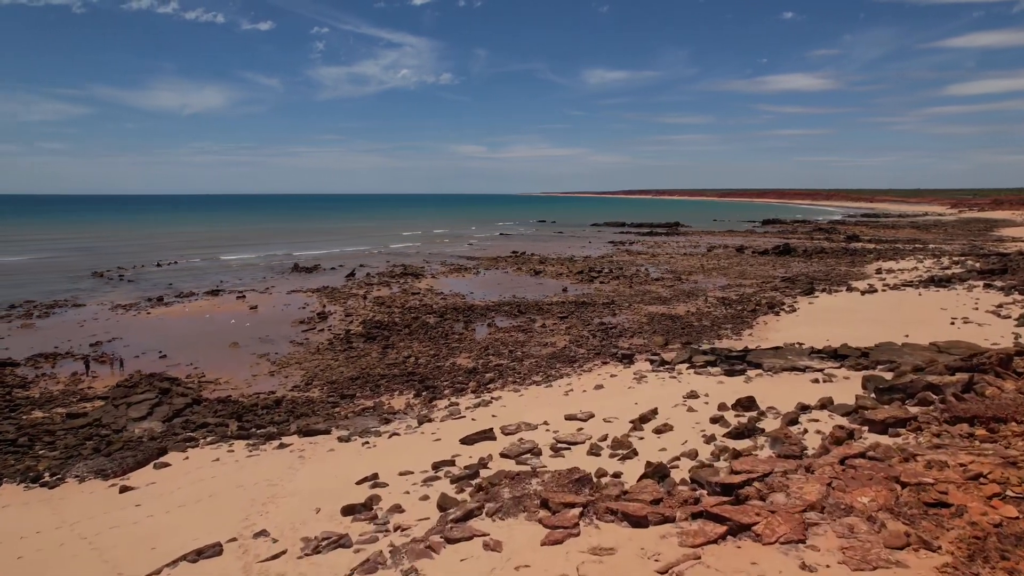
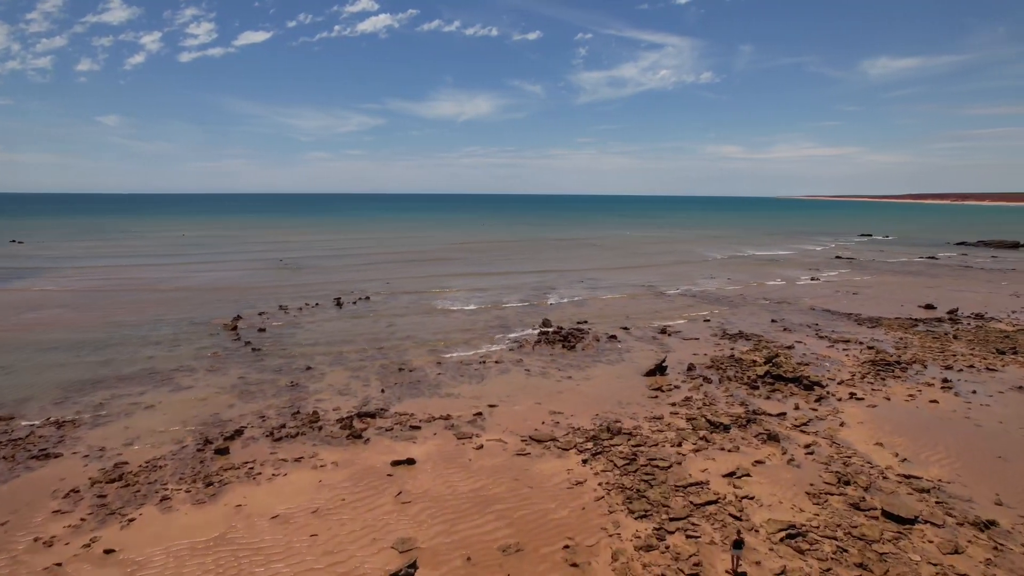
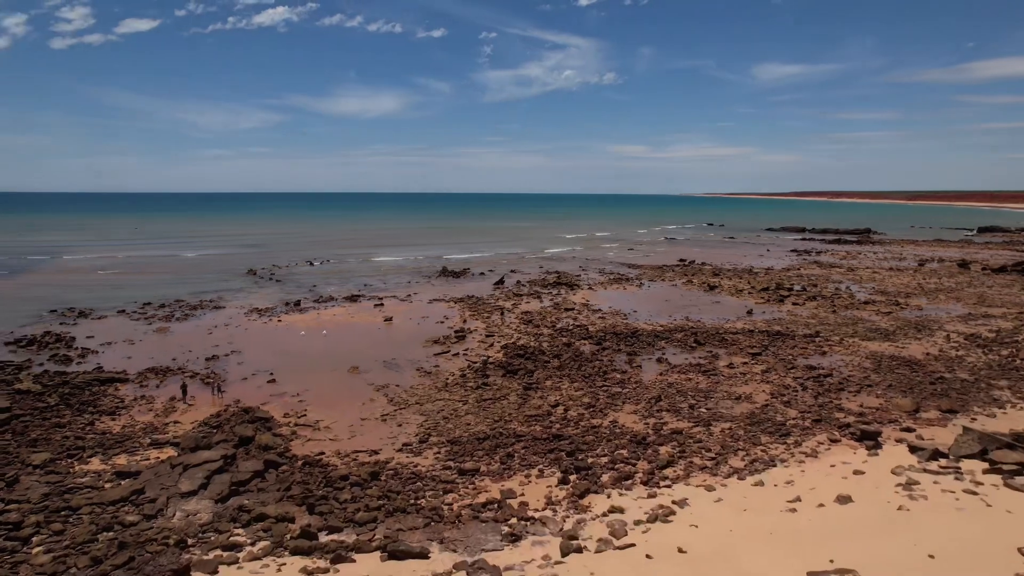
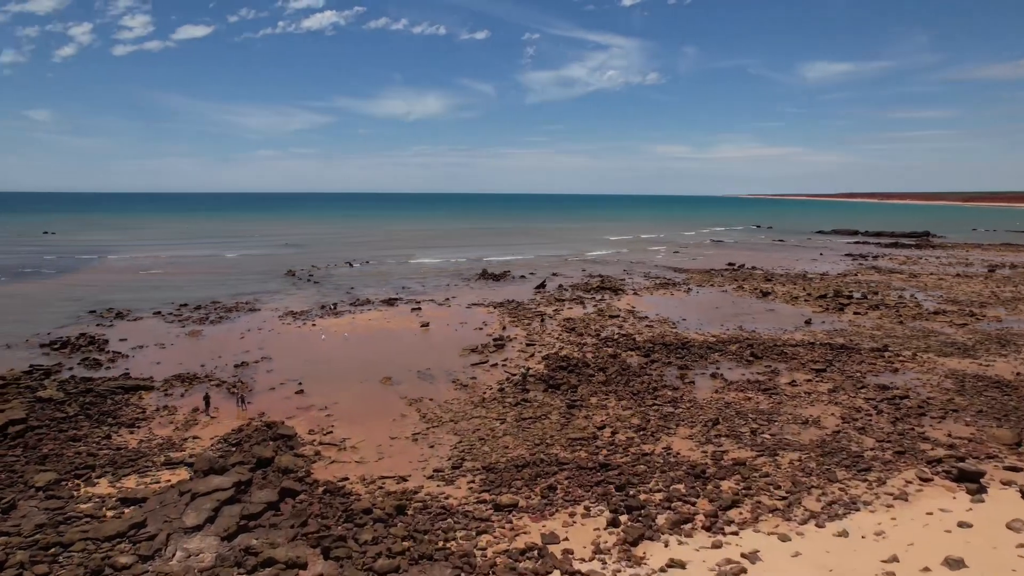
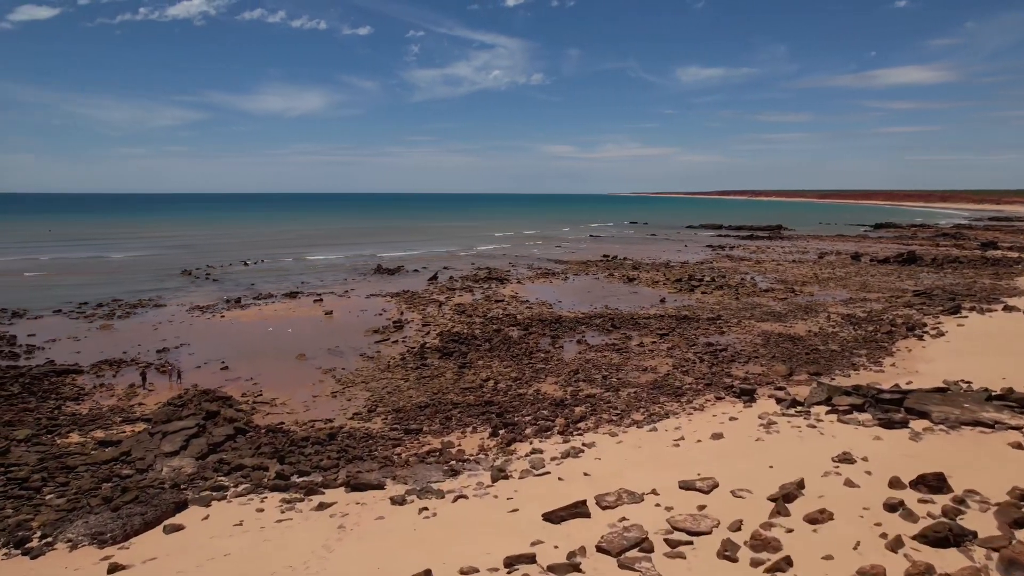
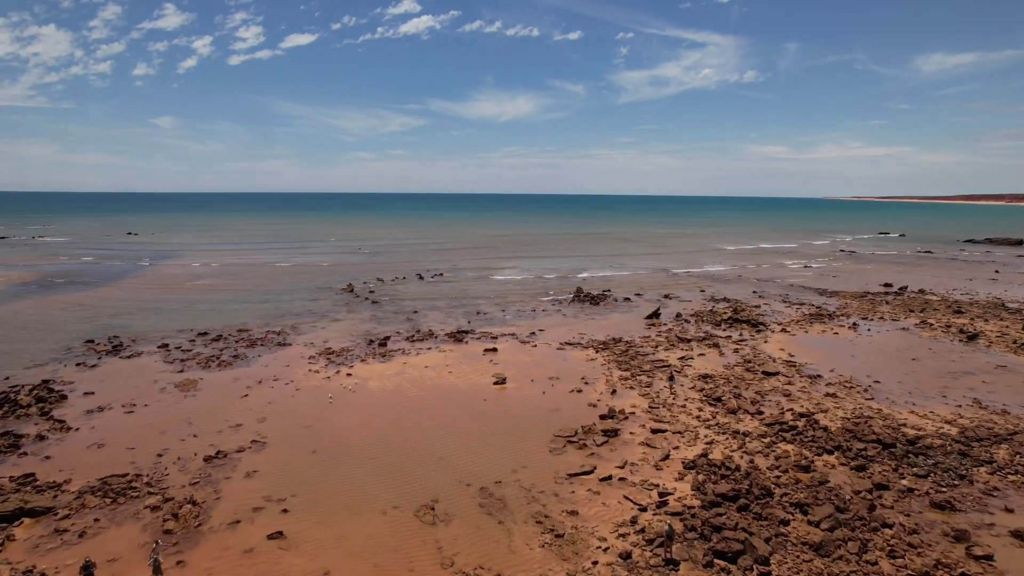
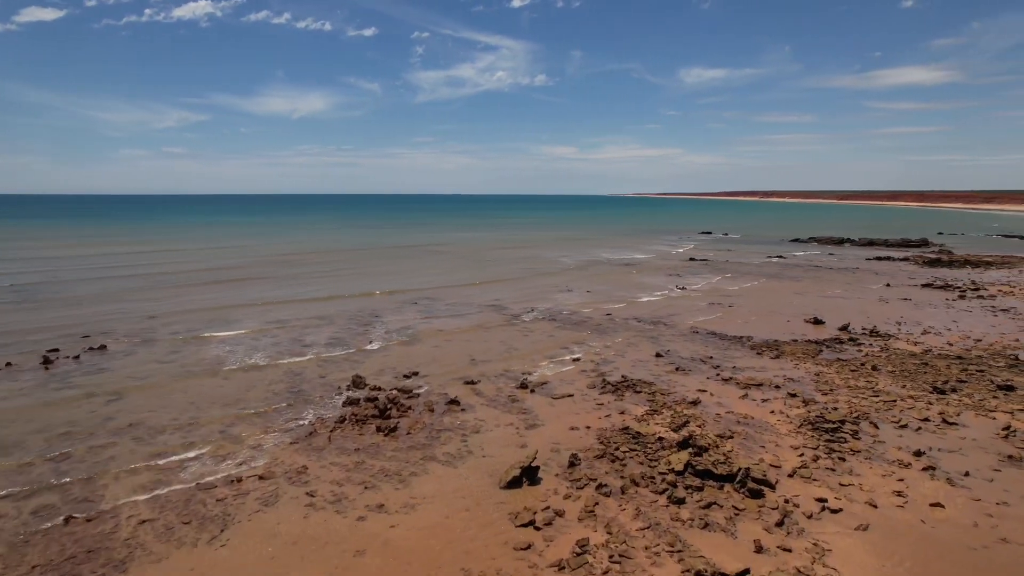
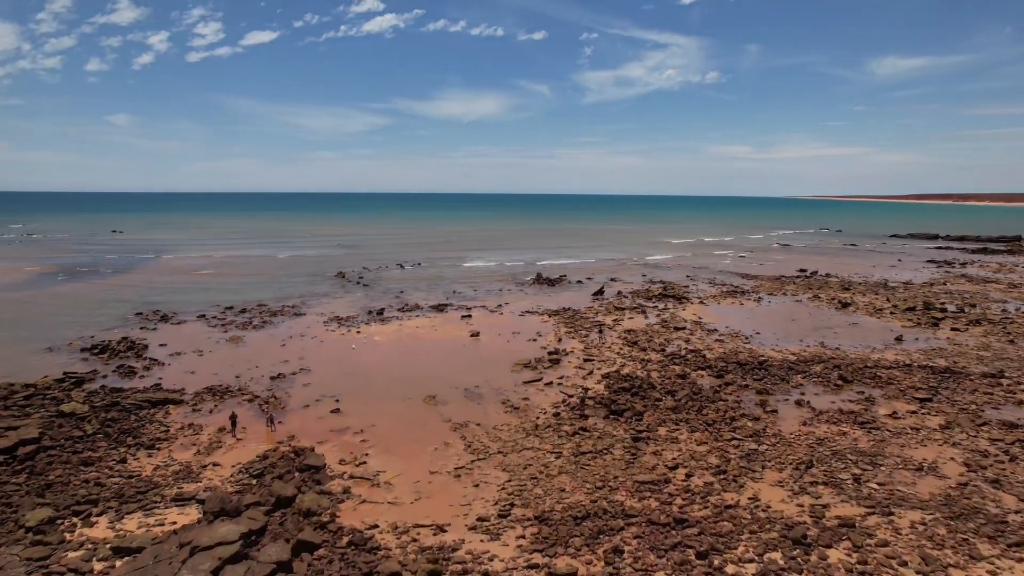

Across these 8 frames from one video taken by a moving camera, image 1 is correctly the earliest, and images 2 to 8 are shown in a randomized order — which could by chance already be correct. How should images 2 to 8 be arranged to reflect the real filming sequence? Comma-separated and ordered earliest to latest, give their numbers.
5, 3, 4, 8, 6, 2, 7
